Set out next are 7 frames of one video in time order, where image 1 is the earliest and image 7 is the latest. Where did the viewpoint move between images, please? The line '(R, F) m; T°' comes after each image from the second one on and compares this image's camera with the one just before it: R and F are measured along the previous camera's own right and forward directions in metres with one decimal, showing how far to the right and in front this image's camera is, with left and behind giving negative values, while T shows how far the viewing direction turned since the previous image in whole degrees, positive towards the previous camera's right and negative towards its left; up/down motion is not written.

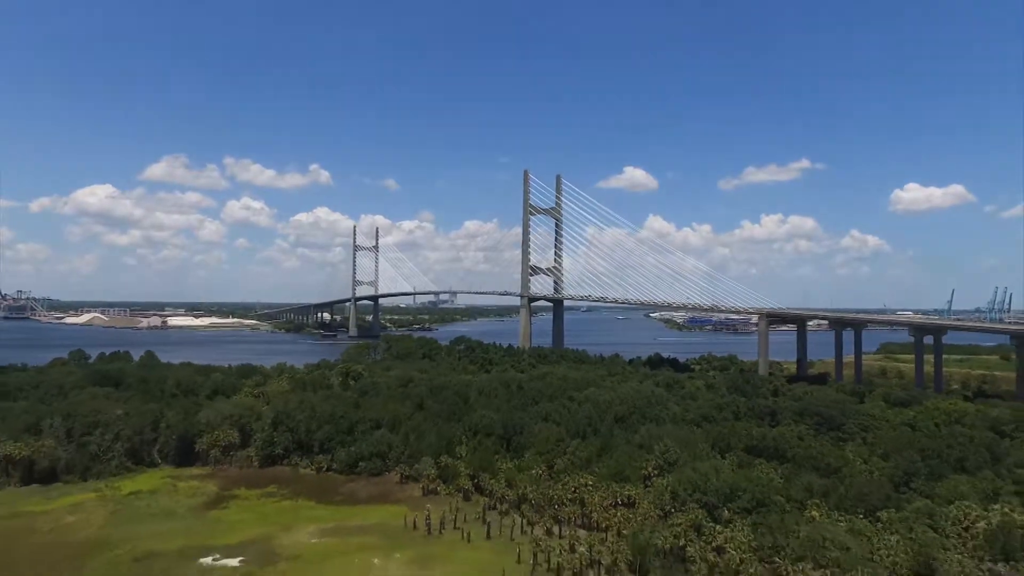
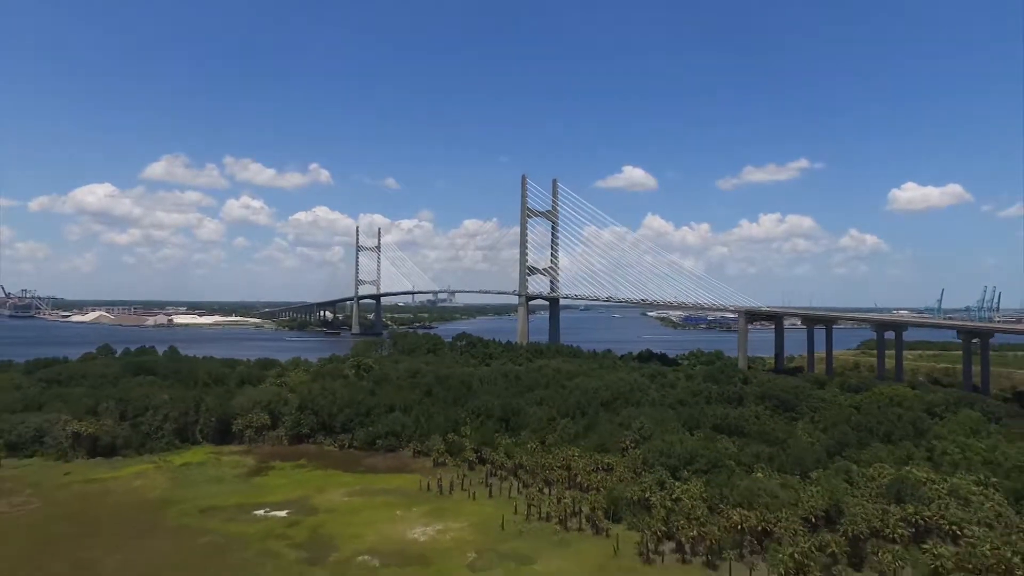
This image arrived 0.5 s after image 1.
(0.0, -3.3) m; 0°
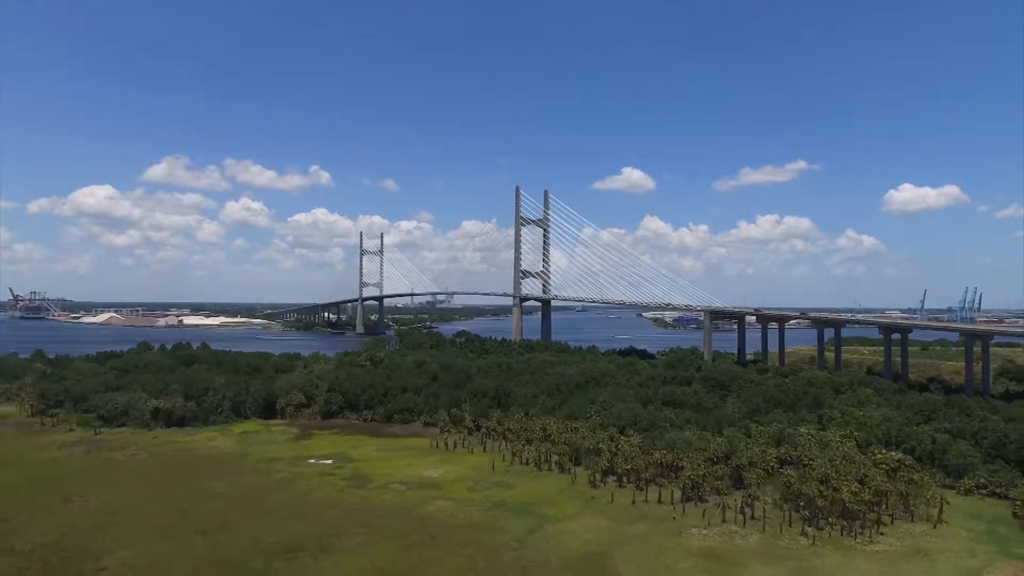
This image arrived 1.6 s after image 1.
(+0.4, -6.1) m; 0°
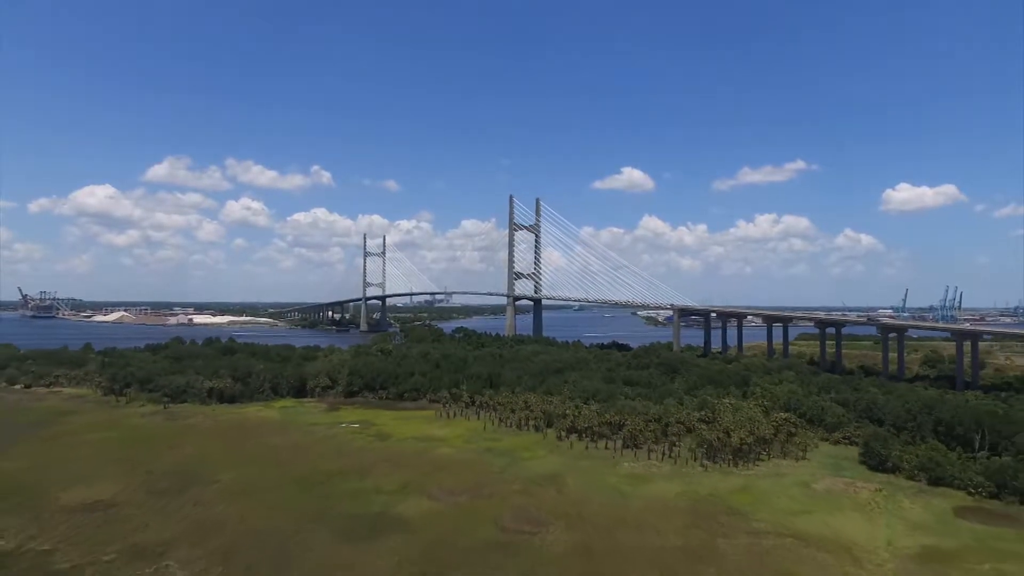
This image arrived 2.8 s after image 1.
(+0.6, -6.8) m; 0°
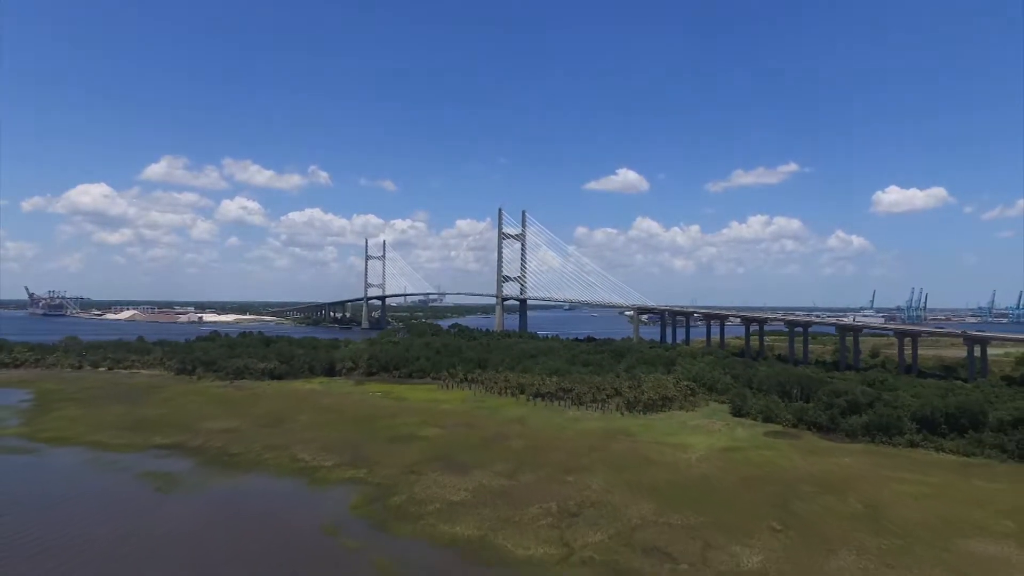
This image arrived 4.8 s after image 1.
(+0.8, -11.0) m; +1°
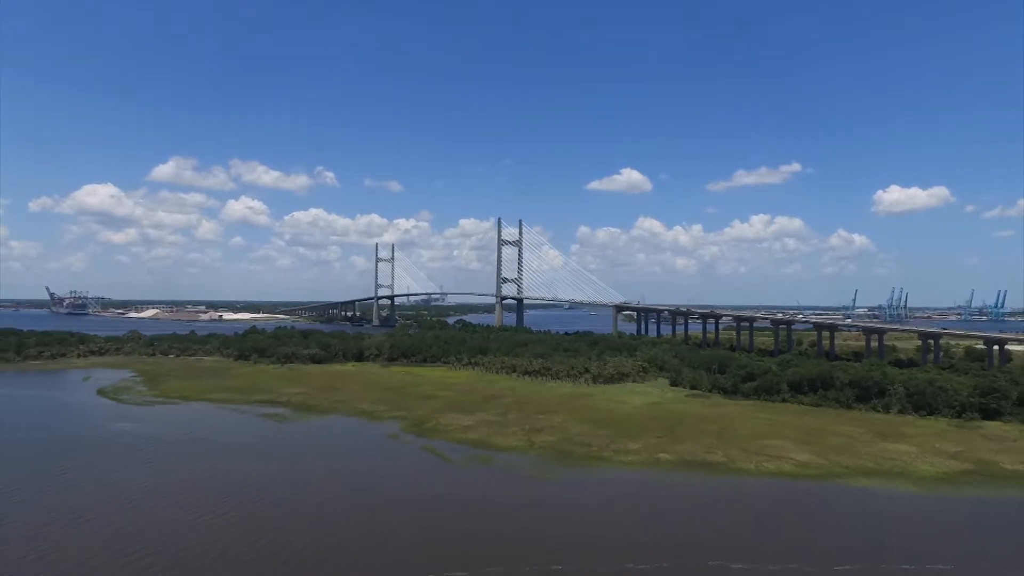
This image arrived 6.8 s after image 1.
(+0.7, -11.3) m; 0°
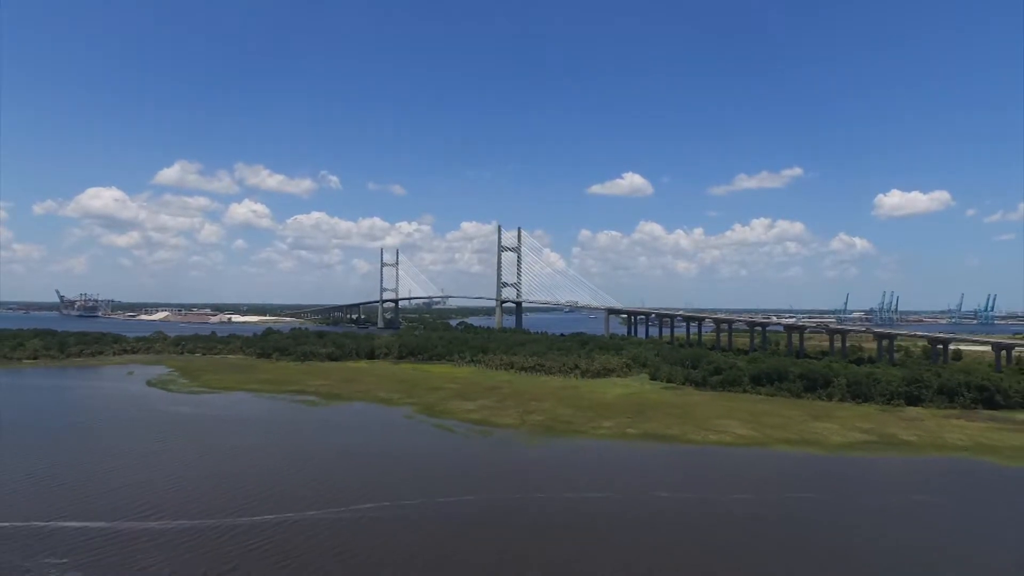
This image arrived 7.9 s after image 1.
(+0.3, -5.7) m; 0°
